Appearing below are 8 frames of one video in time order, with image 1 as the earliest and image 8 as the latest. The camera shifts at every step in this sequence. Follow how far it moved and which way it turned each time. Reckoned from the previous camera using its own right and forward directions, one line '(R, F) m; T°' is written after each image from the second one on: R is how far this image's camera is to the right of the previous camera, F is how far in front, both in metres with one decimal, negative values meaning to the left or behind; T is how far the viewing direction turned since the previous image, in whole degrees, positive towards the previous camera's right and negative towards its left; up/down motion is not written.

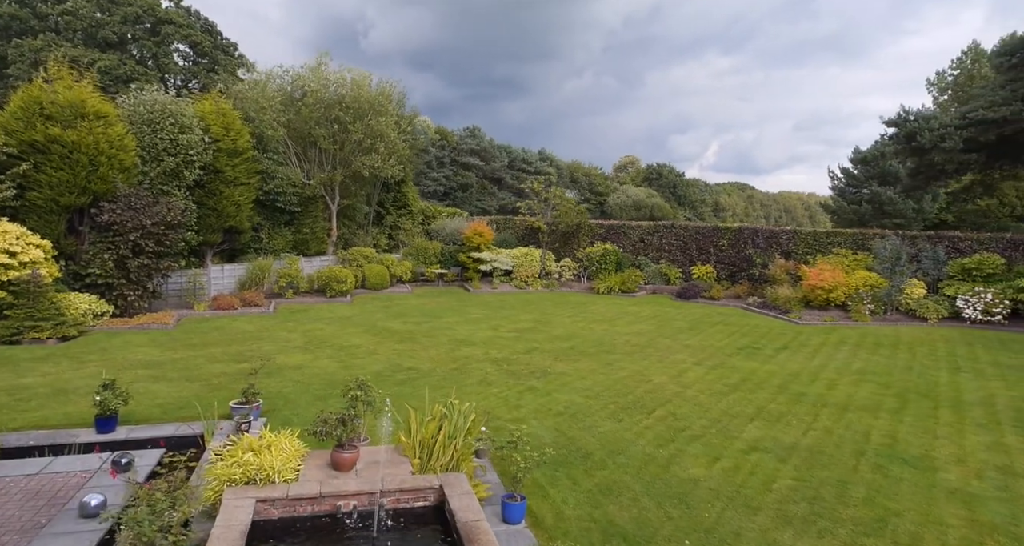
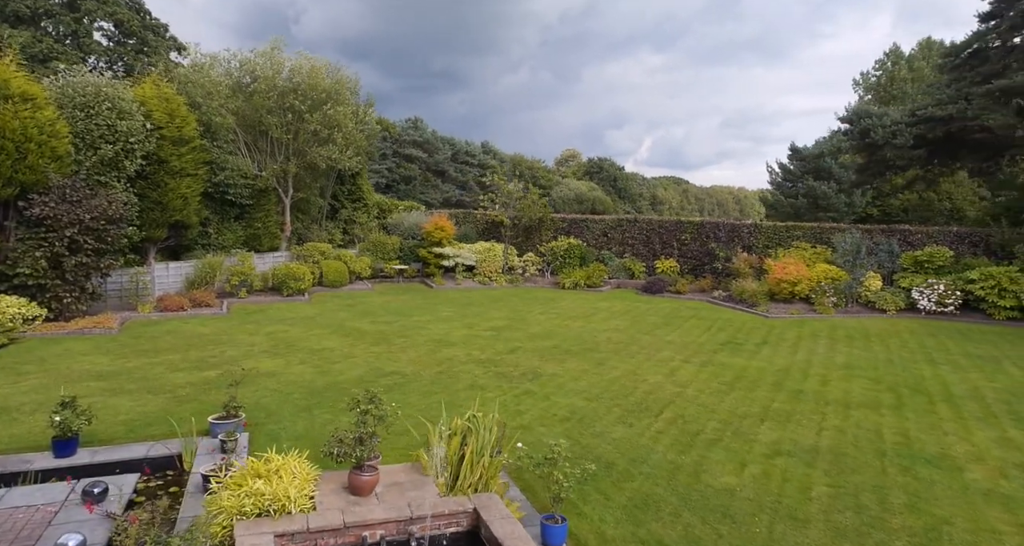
(-0.5, +0.3) m; +5°
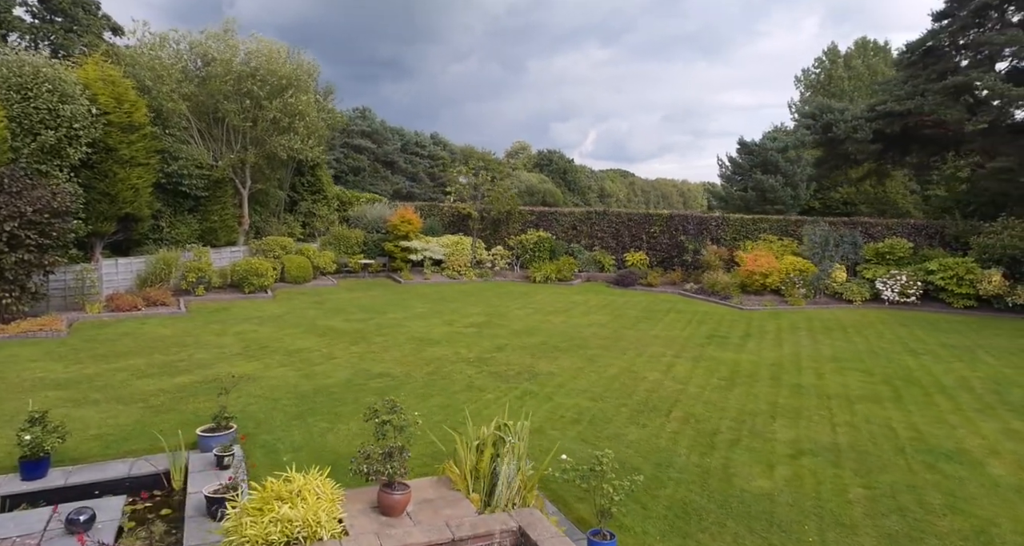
(-0.5, +0.3) m; +4°
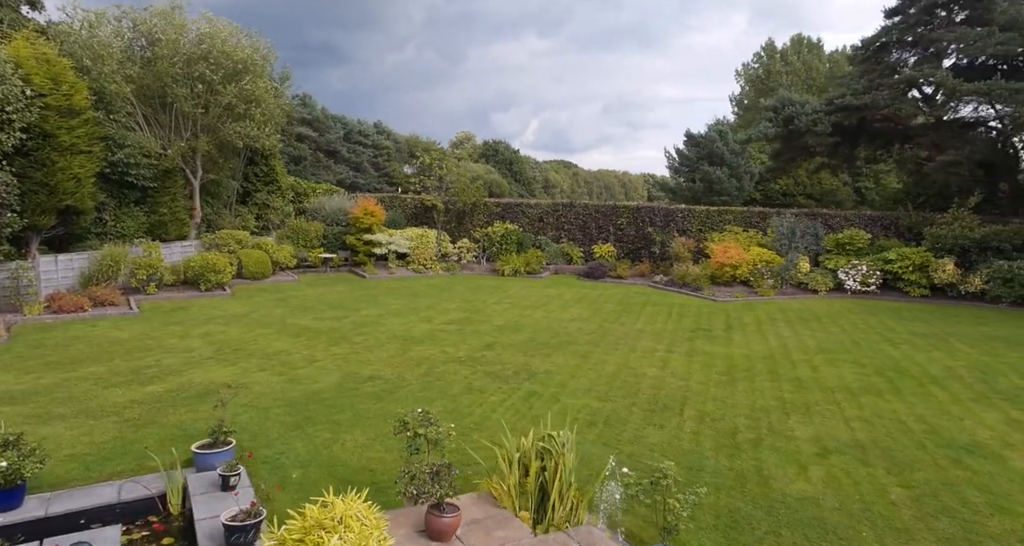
(-0.5, +0.3) m; +5°
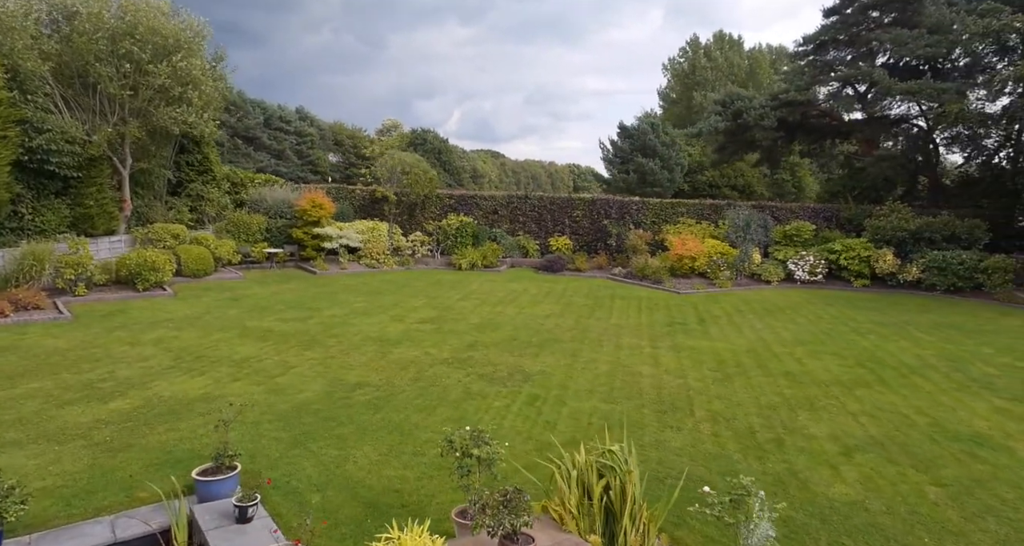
(-0.6, +0.3) m; +6°
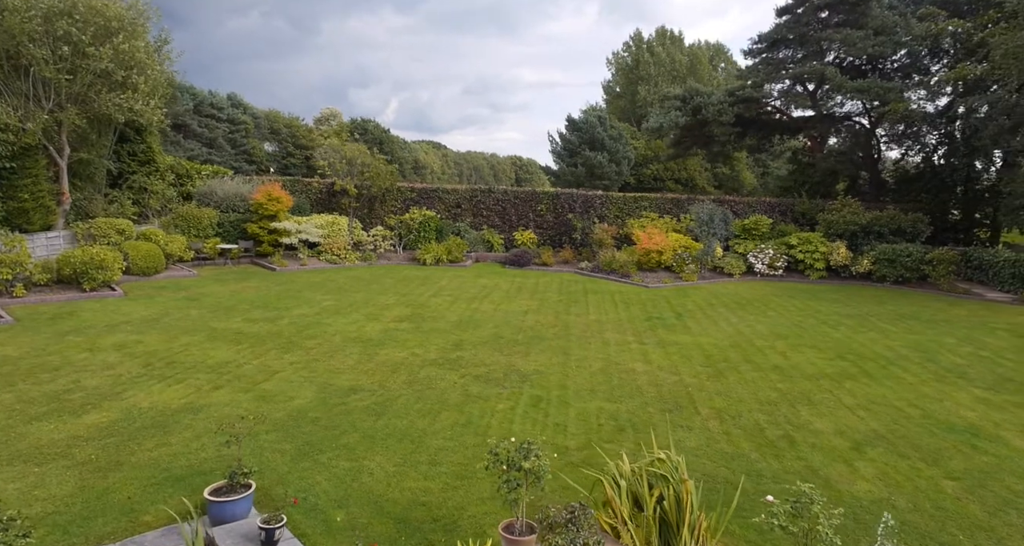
(-0.5, +0.1) m; +5°
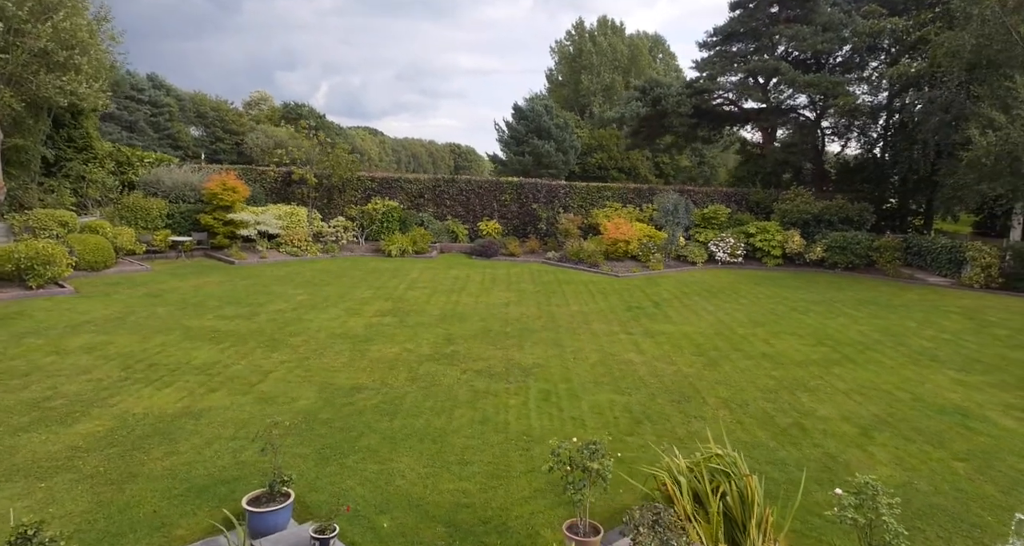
(-0.6, +0.1) m; +5°
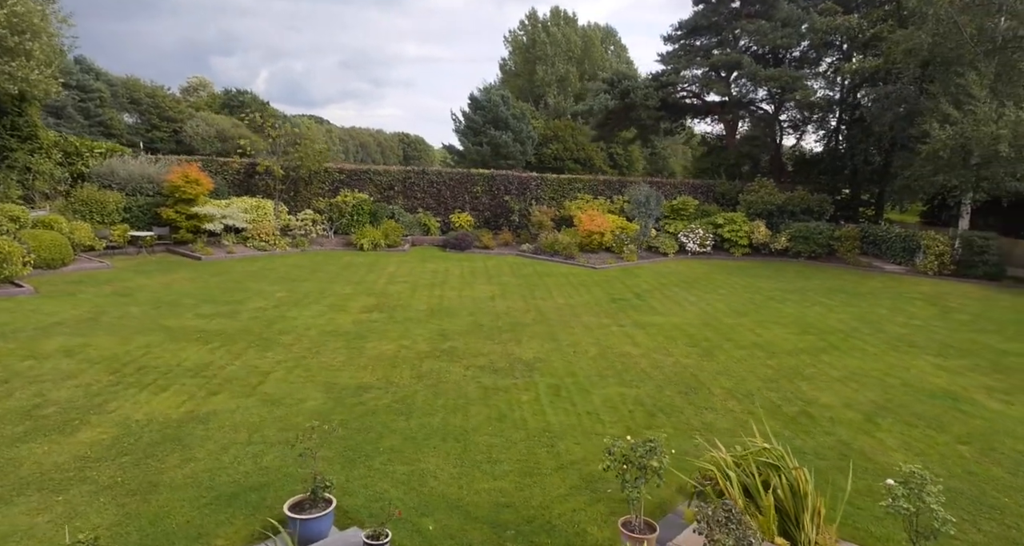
(-0.5, 0.0) m; +4°
